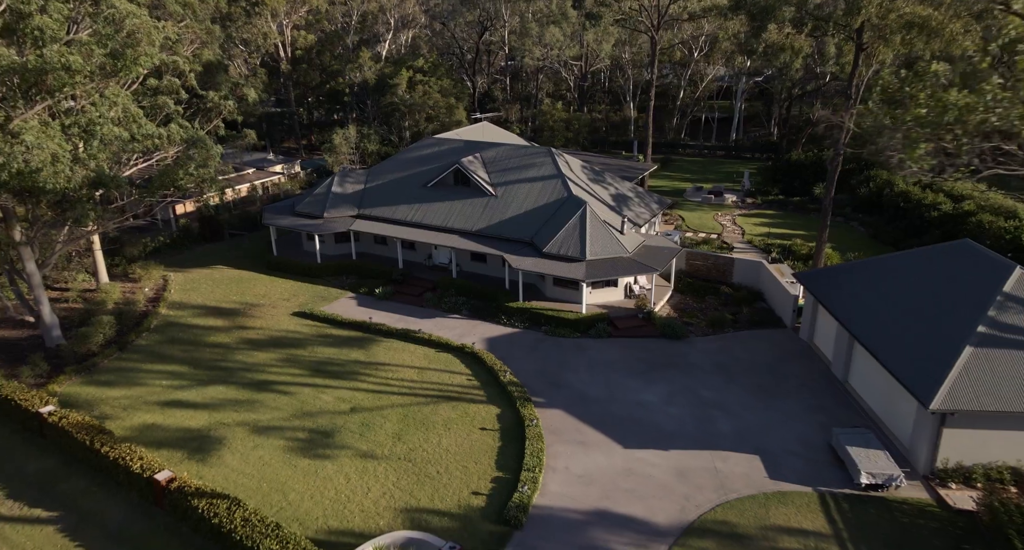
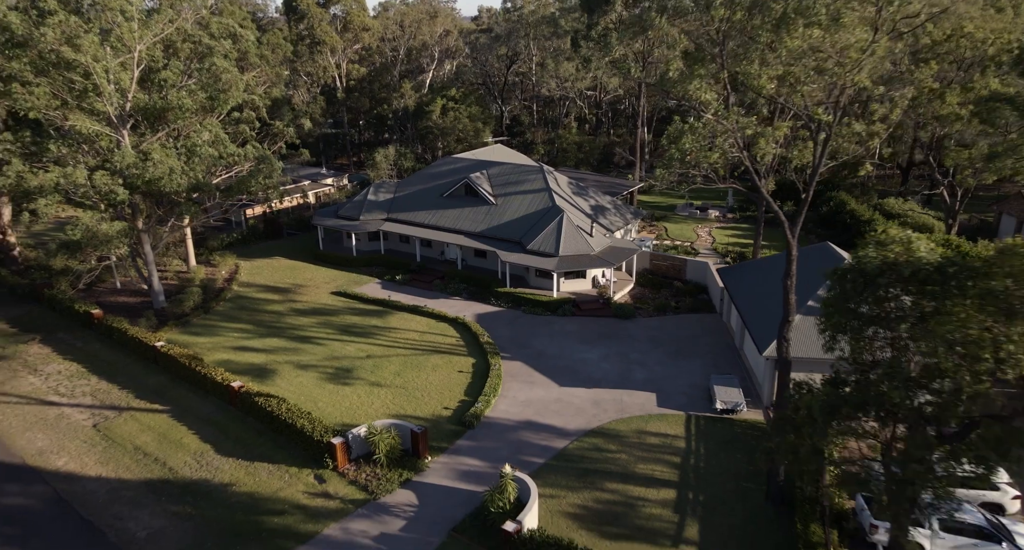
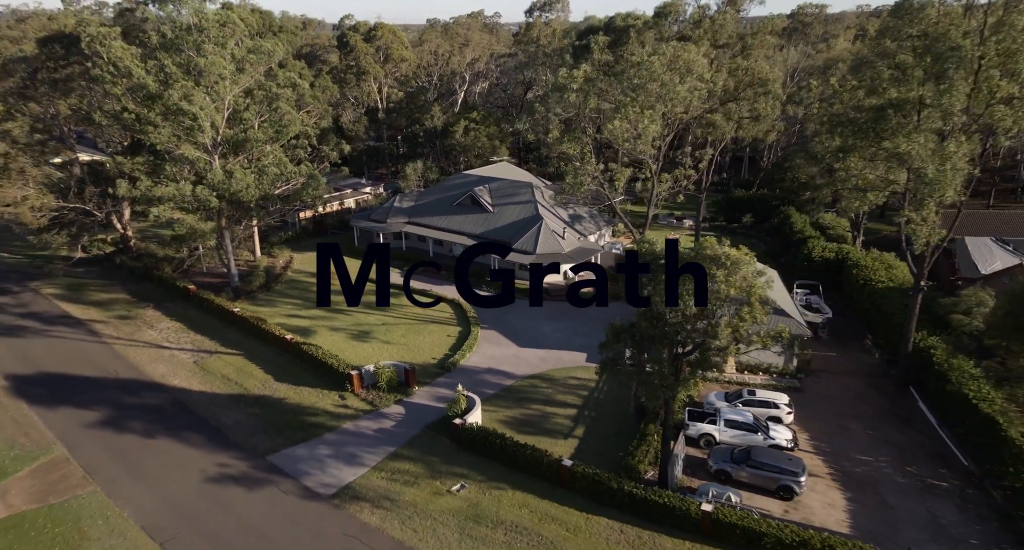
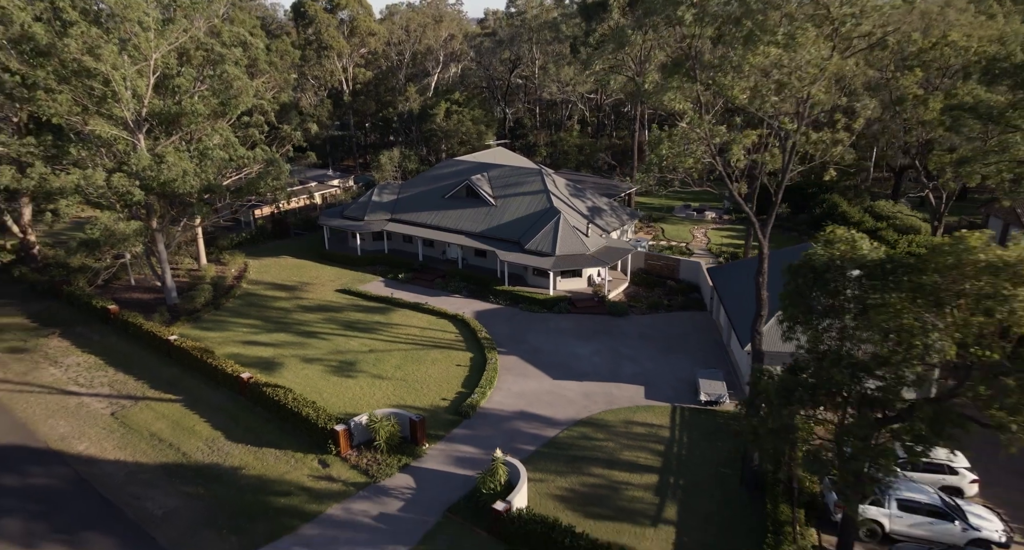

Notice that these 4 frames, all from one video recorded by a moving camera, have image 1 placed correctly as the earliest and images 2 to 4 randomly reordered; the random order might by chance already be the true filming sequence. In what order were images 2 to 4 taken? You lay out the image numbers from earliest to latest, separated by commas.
2, 4, 3
